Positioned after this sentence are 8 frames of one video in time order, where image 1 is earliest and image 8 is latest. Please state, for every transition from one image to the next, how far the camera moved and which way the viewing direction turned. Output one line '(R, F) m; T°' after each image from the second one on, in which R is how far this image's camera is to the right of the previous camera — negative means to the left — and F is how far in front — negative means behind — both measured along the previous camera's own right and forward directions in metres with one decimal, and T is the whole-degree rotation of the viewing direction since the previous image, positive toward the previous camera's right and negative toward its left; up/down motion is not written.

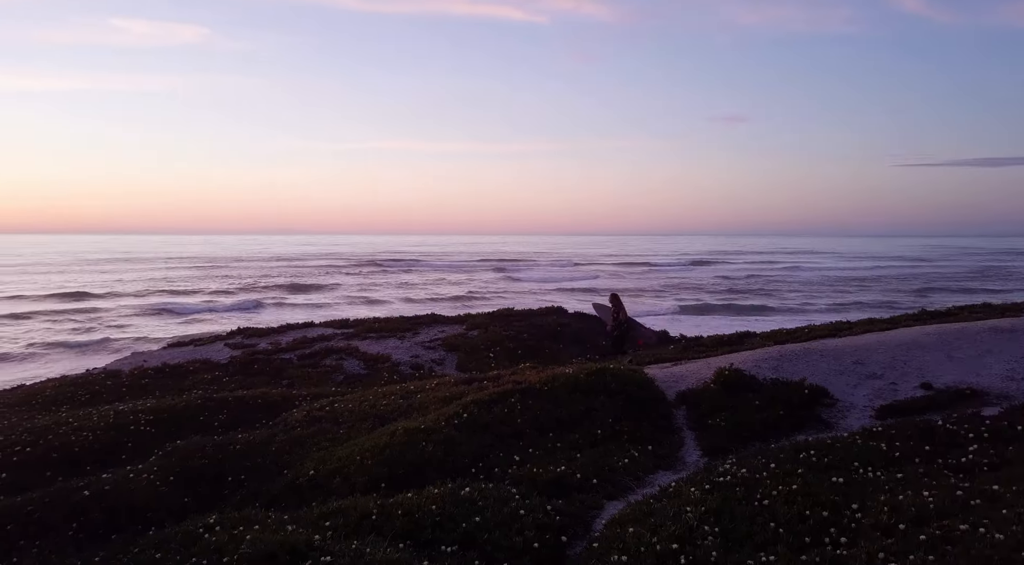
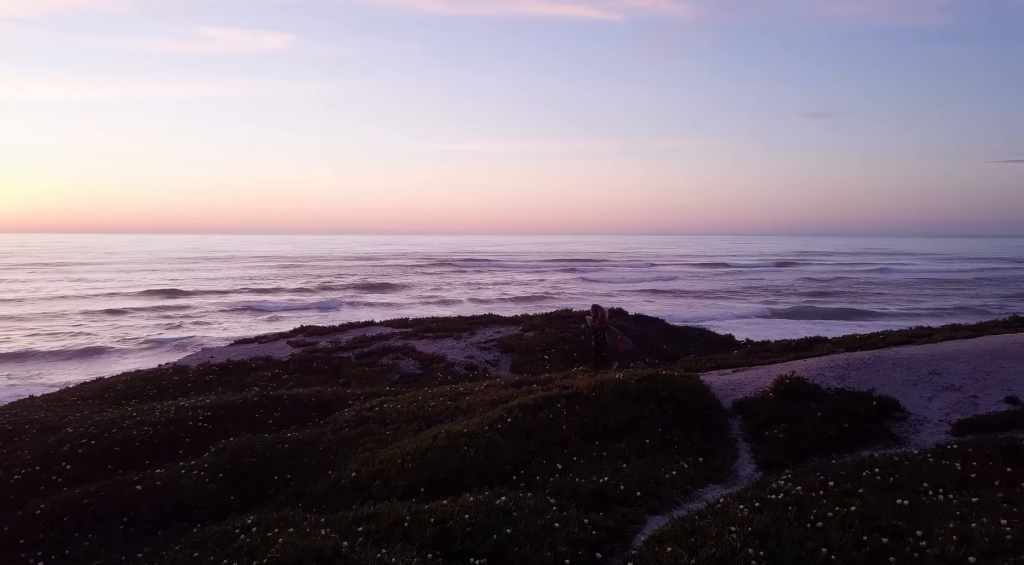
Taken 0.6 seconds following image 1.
(+0.5, +0.4) m; -6°
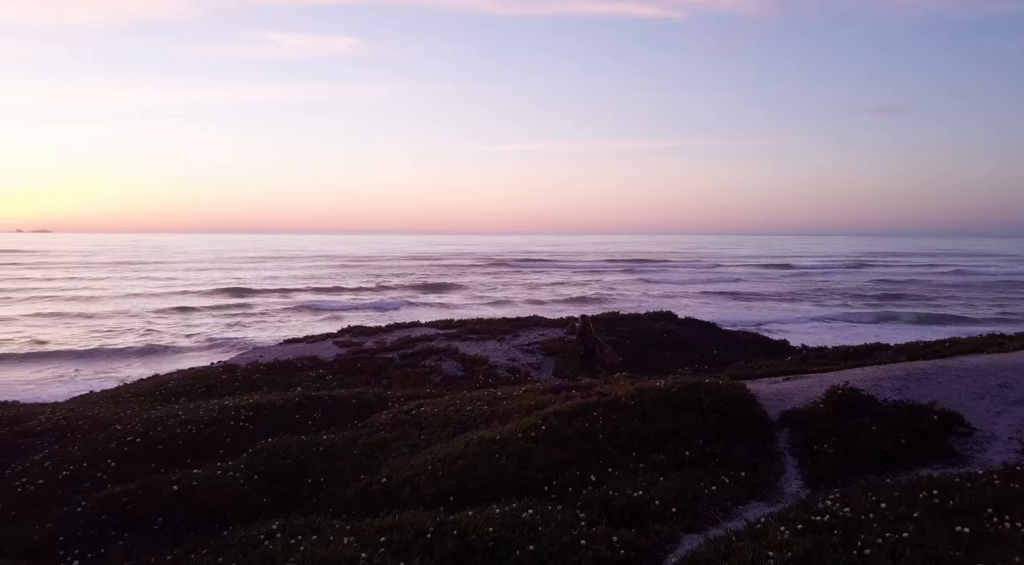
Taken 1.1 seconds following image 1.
(+0.4, +0.4) m; -4°
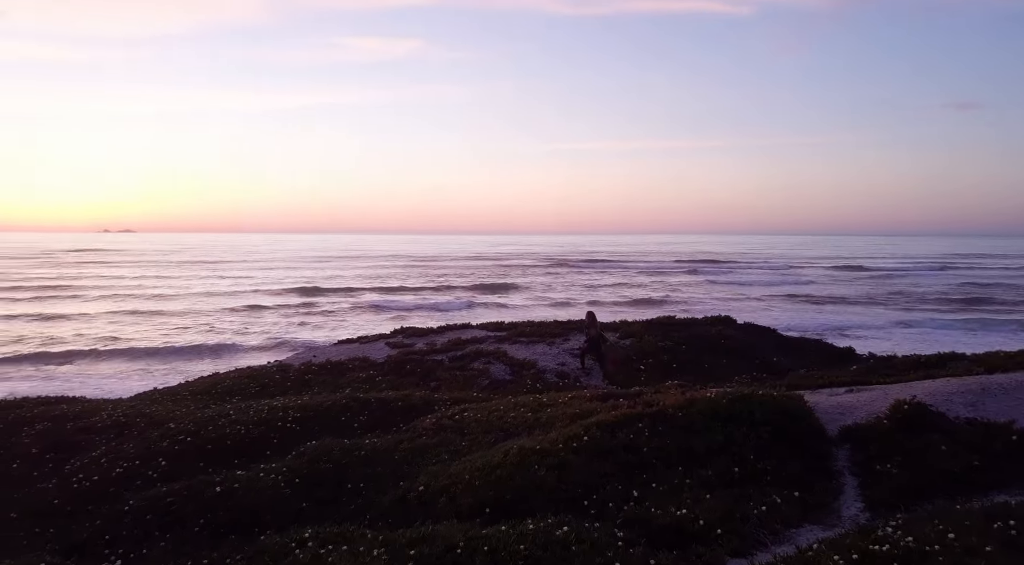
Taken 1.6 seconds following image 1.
(+0.3, +0.4) m; -5°
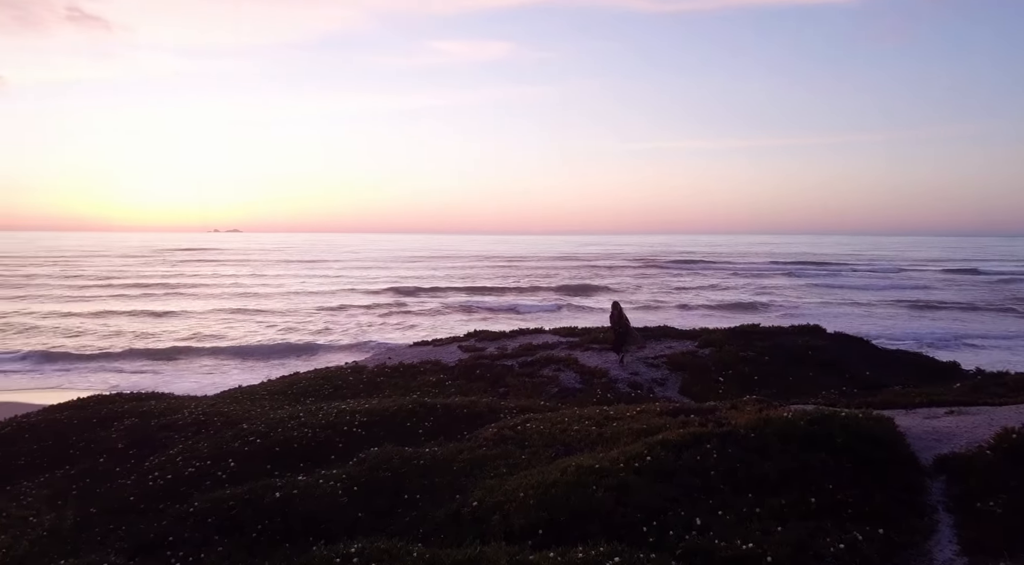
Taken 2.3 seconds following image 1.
(+0.5, +0.6) m; -7°
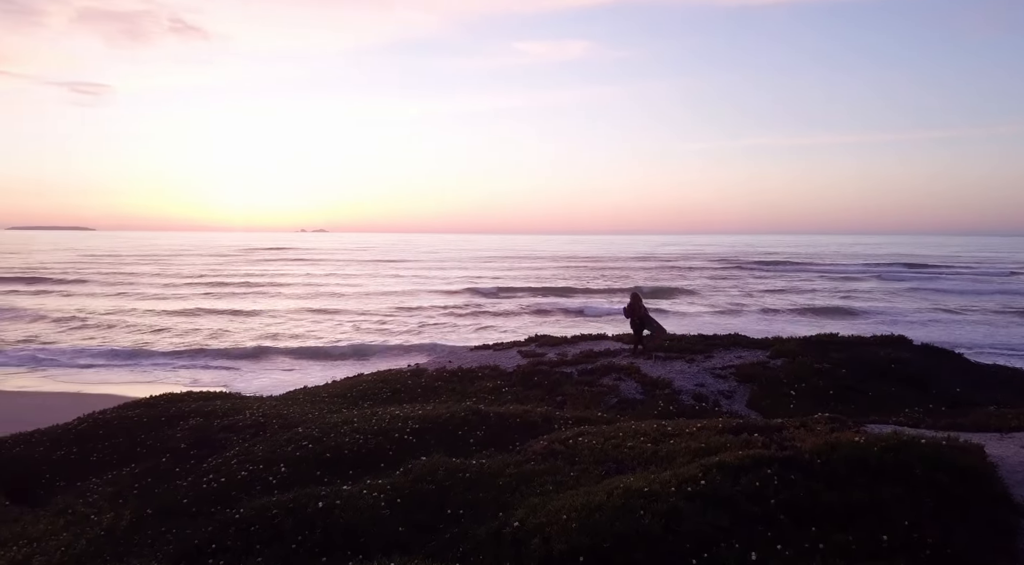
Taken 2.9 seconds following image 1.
(+0.5, +0.6) m; -6°
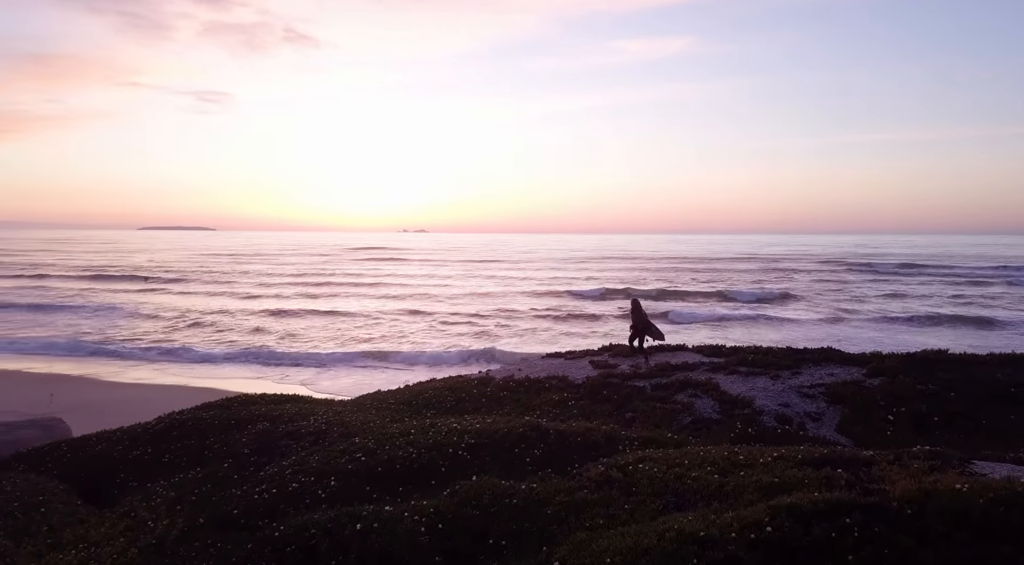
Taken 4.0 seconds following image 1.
(+0.8, +1.1) m; -7°
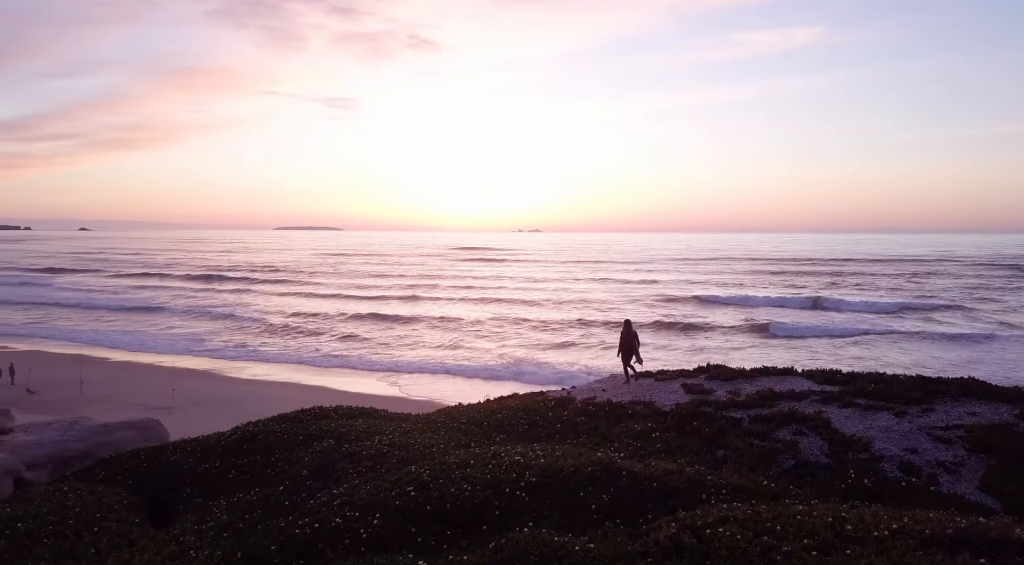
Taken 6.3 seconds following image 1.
(+1.0, +2.1) m; -9°
